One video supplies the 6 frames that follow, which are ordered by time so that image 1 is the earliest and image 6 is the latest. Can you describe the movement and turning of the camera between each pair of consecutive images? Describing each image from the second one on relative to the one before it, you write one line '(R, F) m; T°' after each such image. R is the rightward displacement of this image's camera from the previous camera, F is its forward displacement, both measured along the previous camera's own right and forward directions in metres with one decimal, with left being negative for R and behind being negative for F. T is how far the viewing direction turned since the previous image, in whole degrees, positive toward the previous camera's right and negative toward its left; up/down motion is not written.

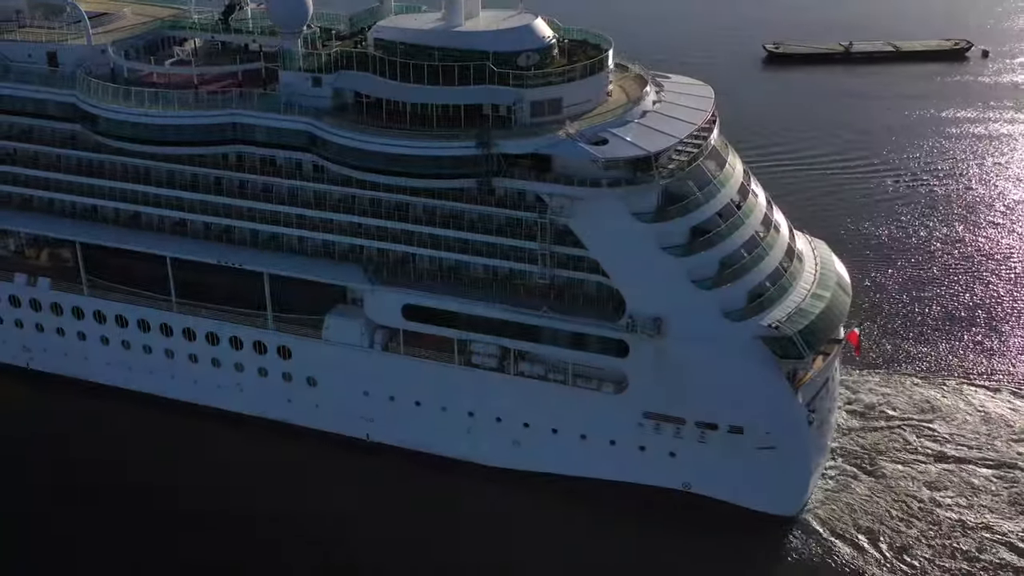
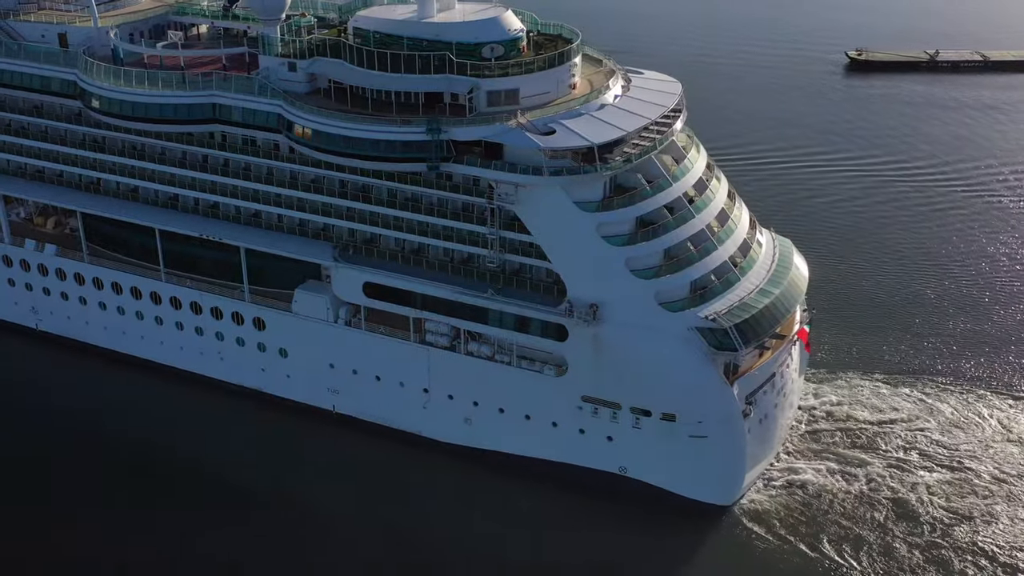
(+2.9, -0.6) m; -5°
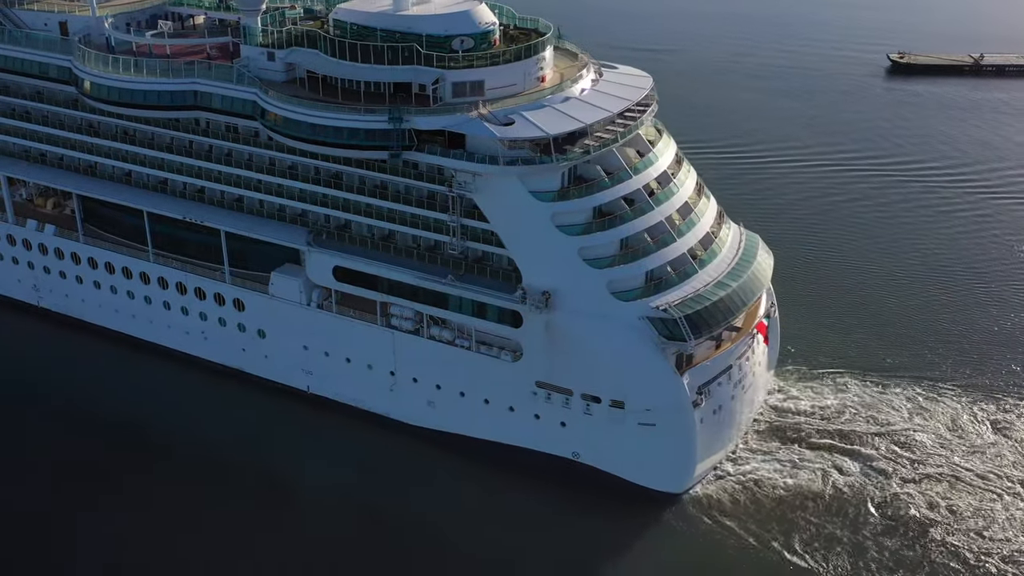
(+2.0, -0.5) m; -3°
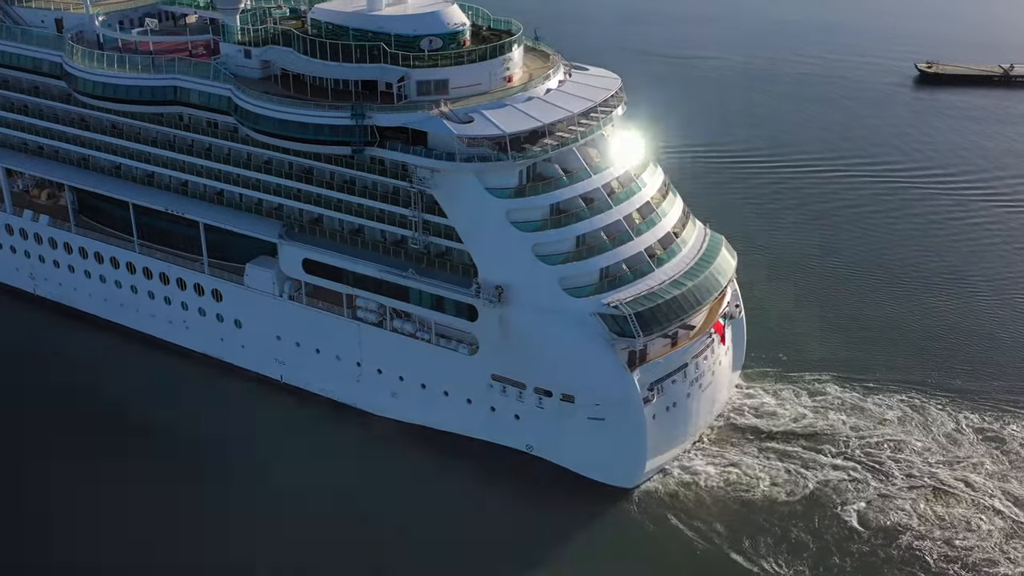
(+1.8, -0.4) m; -2°
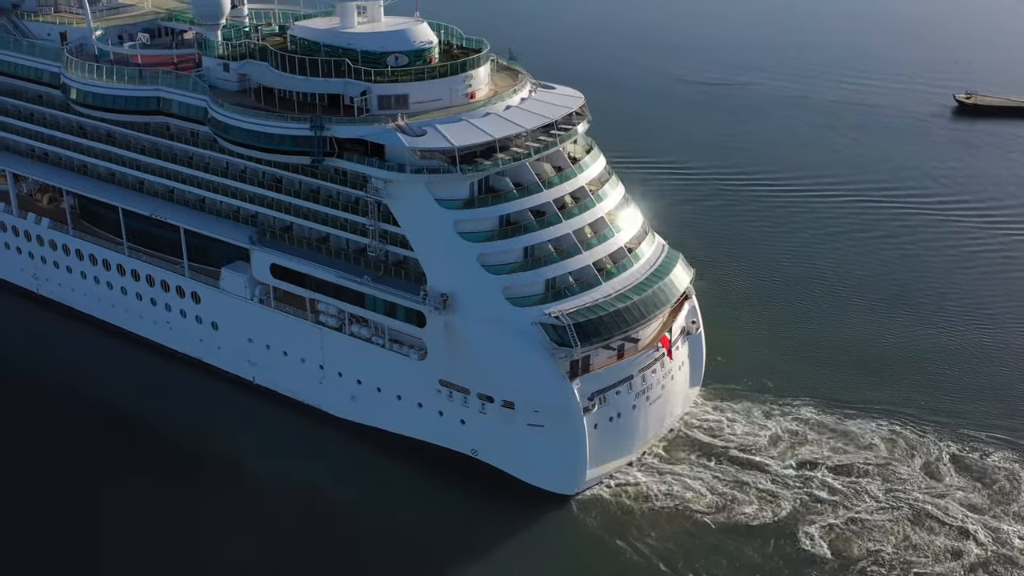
(+2.4, -0.6) m; -3°
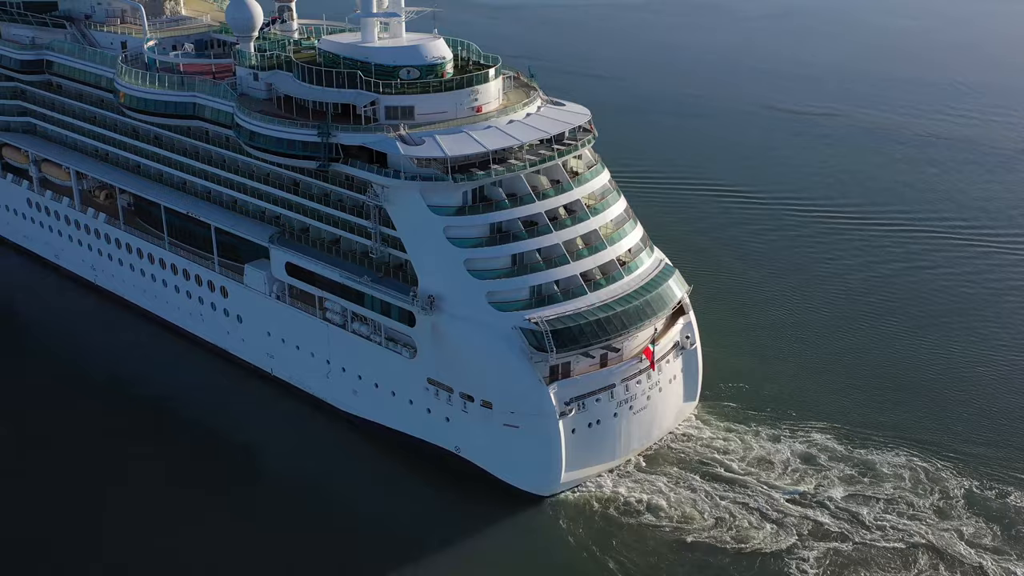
(+2.8, -0.8) m; -6°
